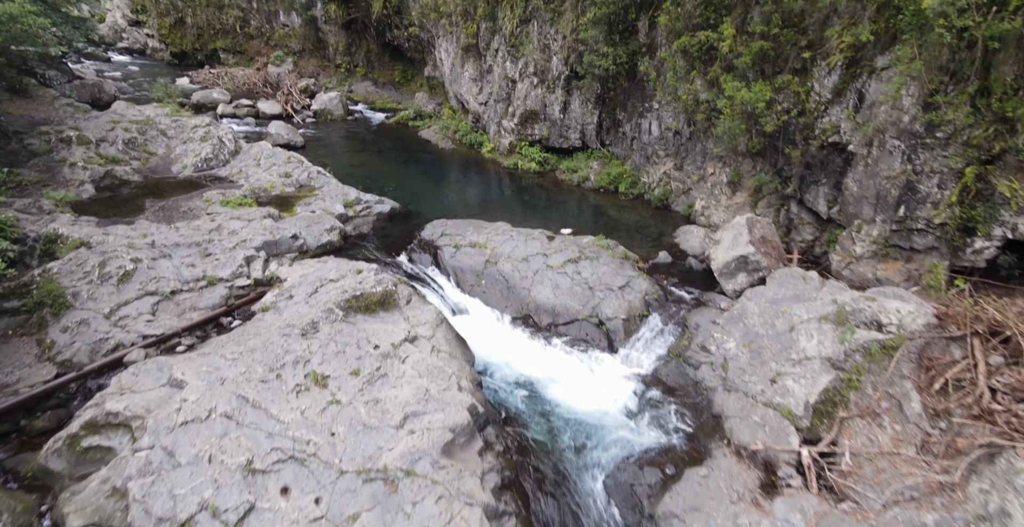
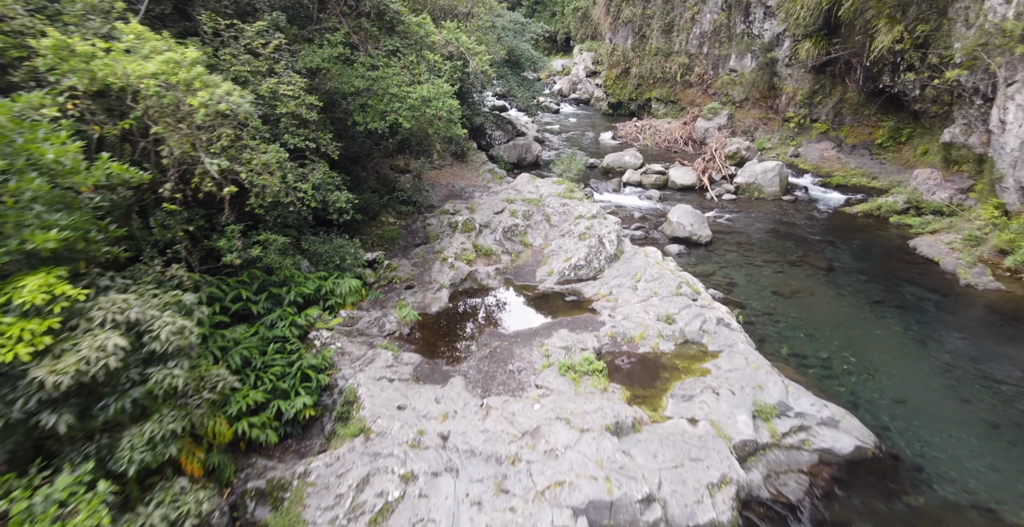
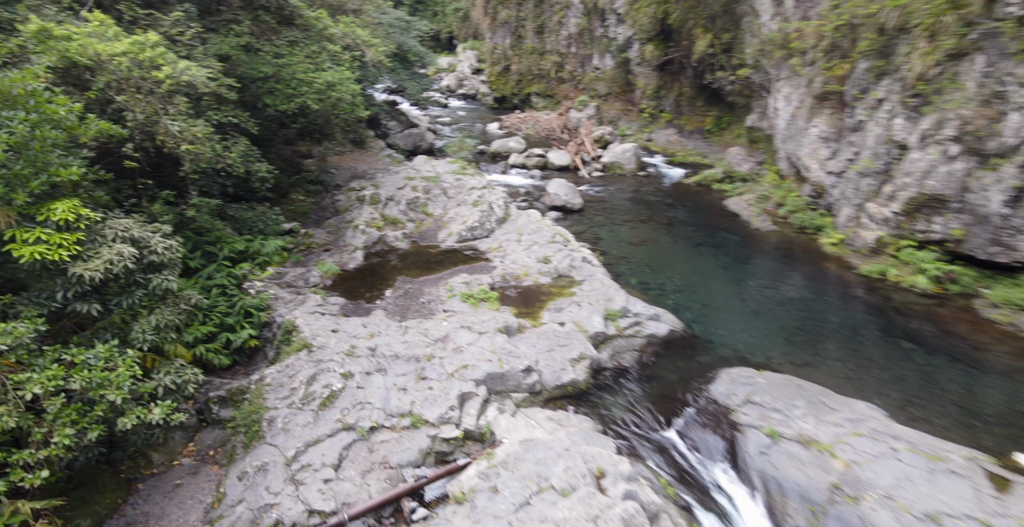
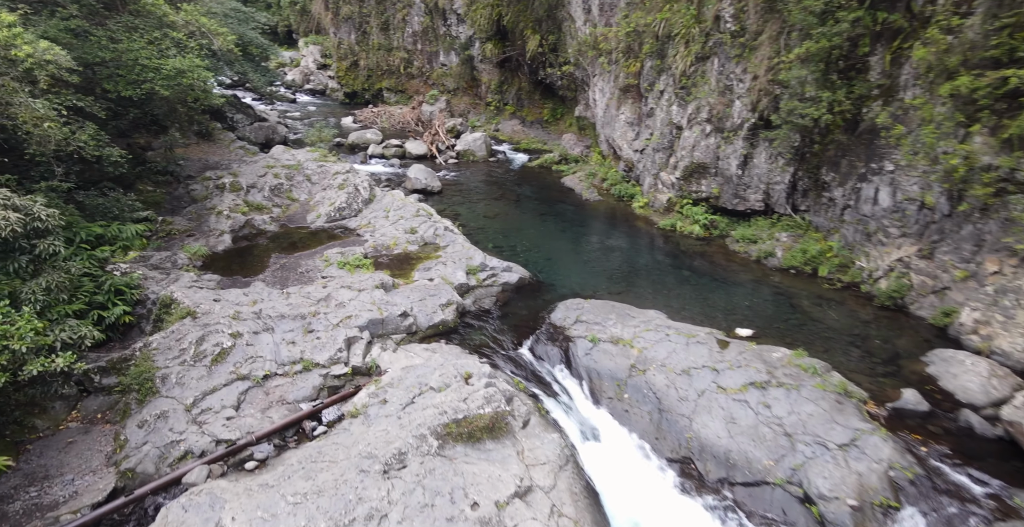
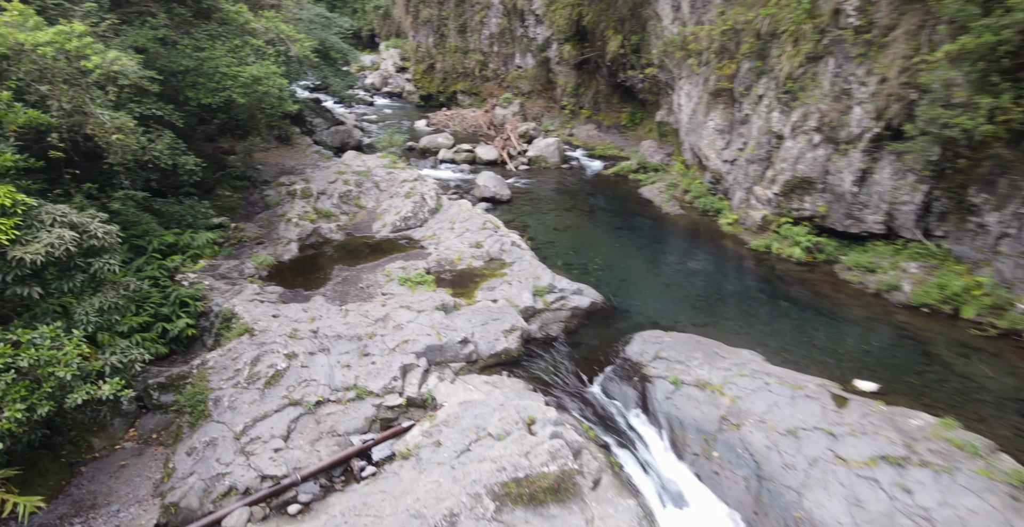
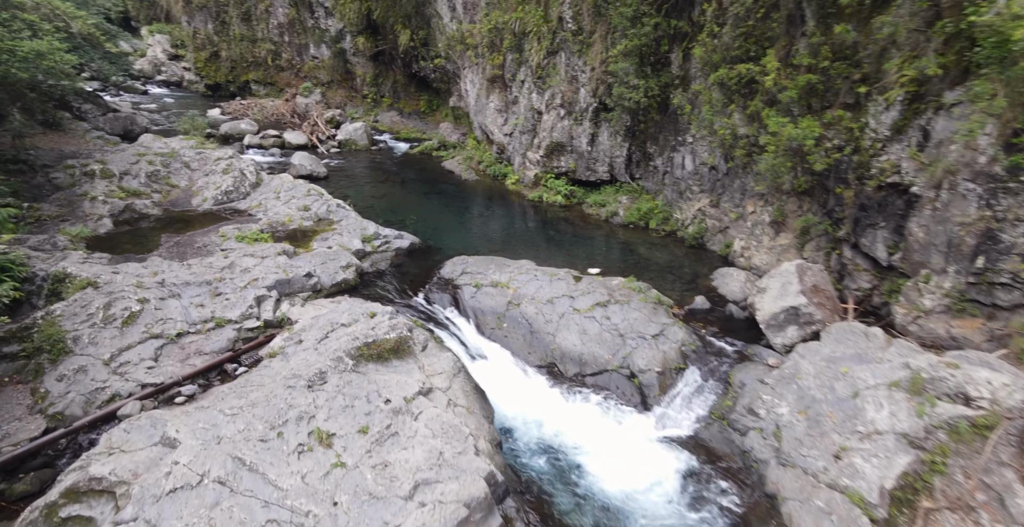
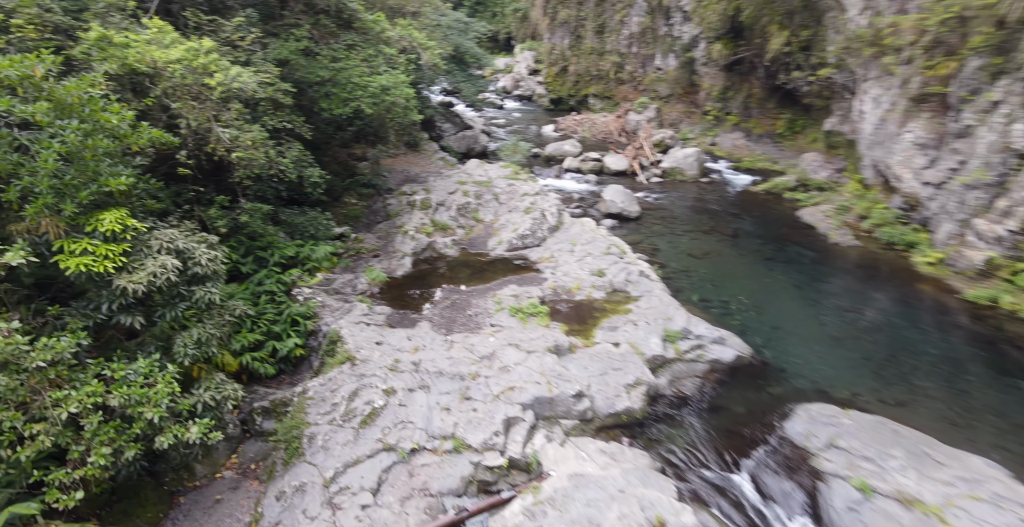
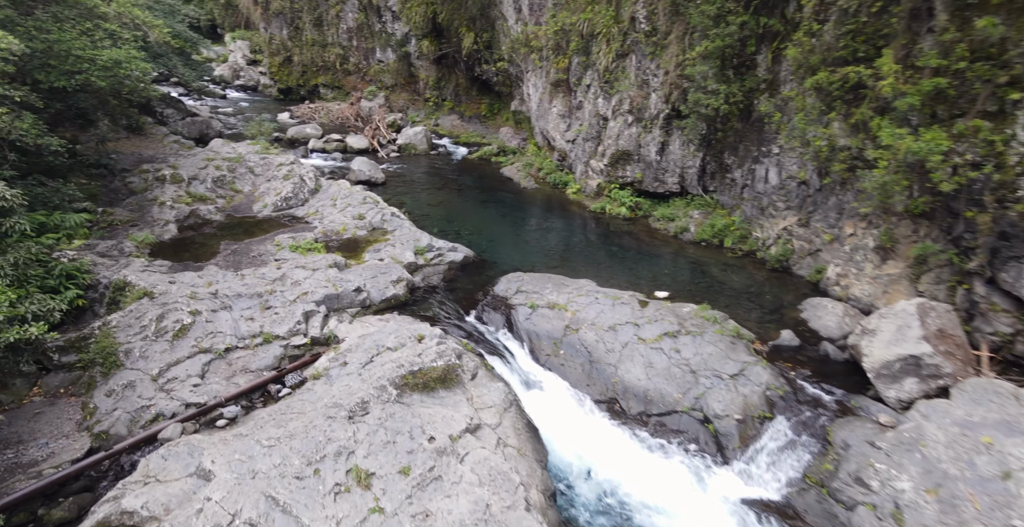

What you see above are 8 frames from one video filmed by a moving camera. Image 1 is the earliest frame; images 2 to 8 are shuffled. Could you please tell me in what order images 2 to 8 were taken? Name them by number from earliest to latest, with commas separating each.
6, 8, 4, 5, 3, 7, 2
